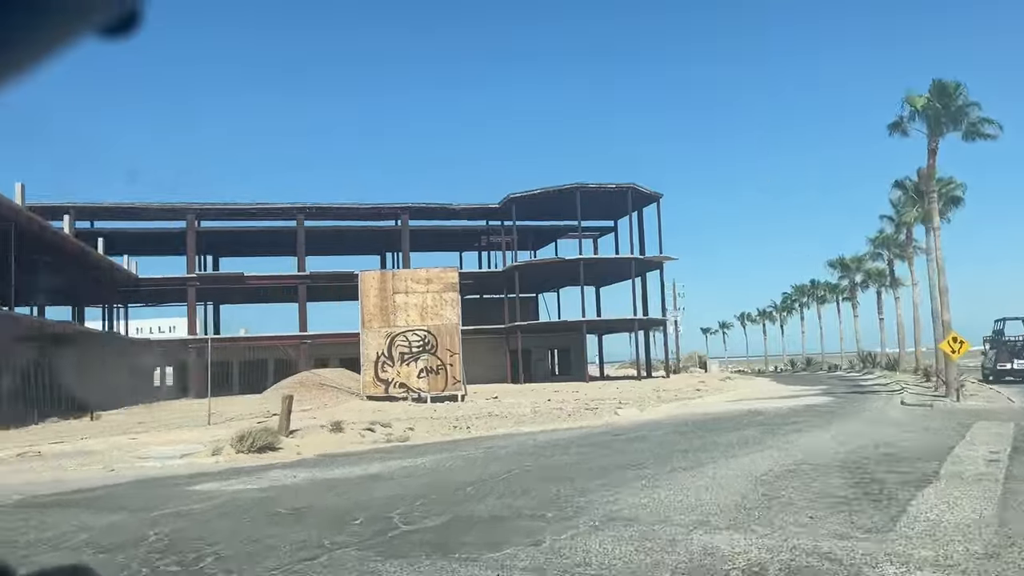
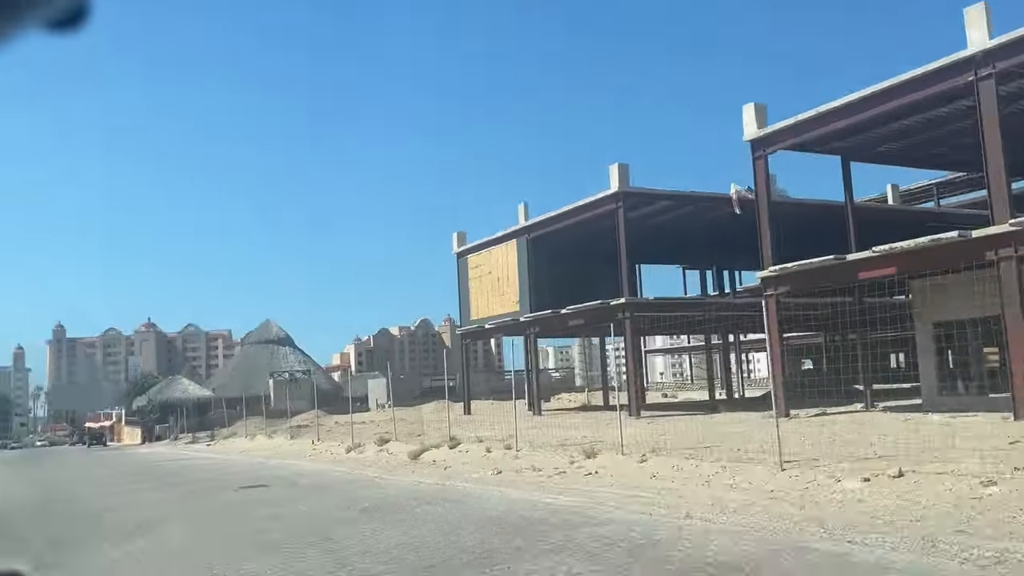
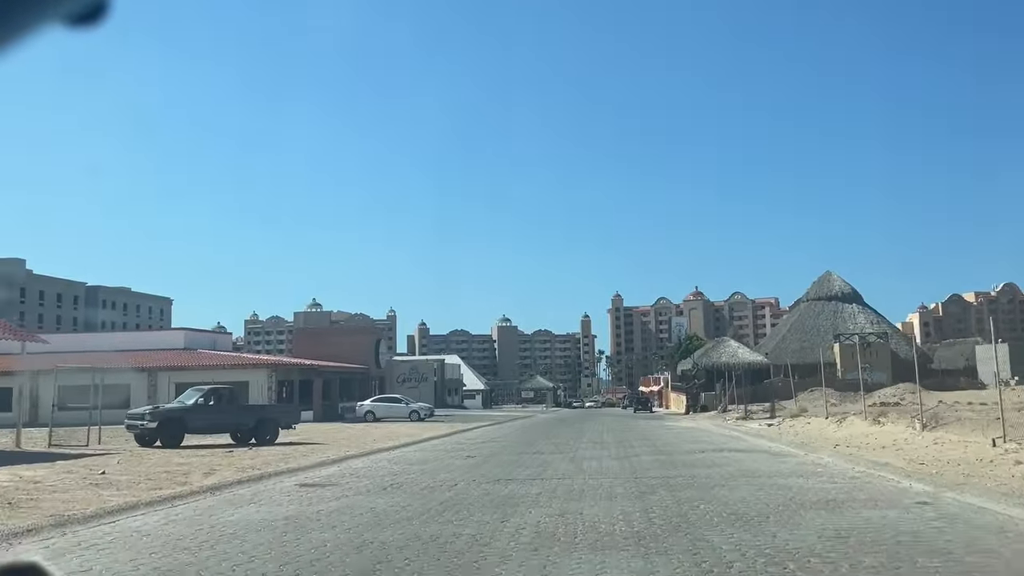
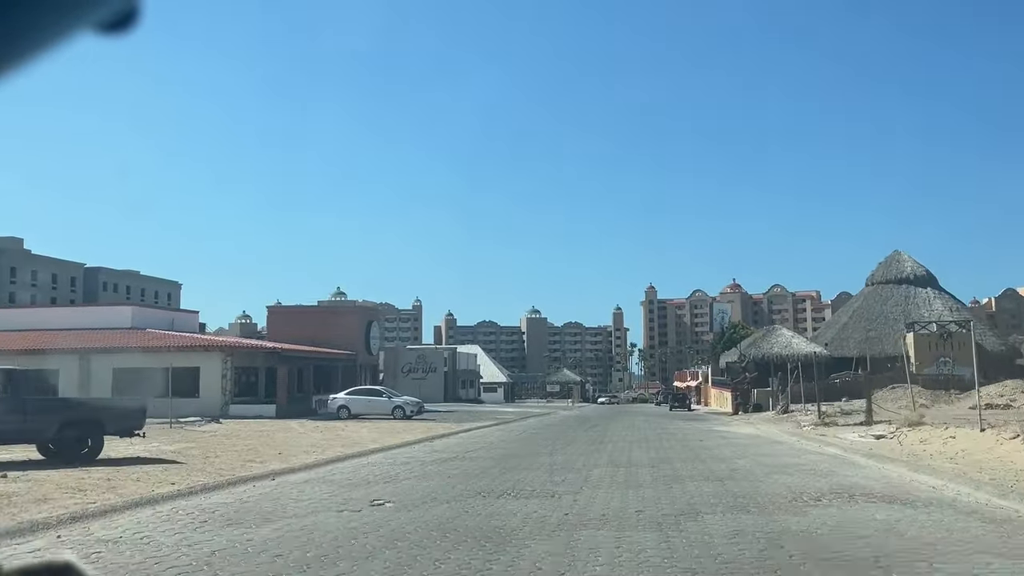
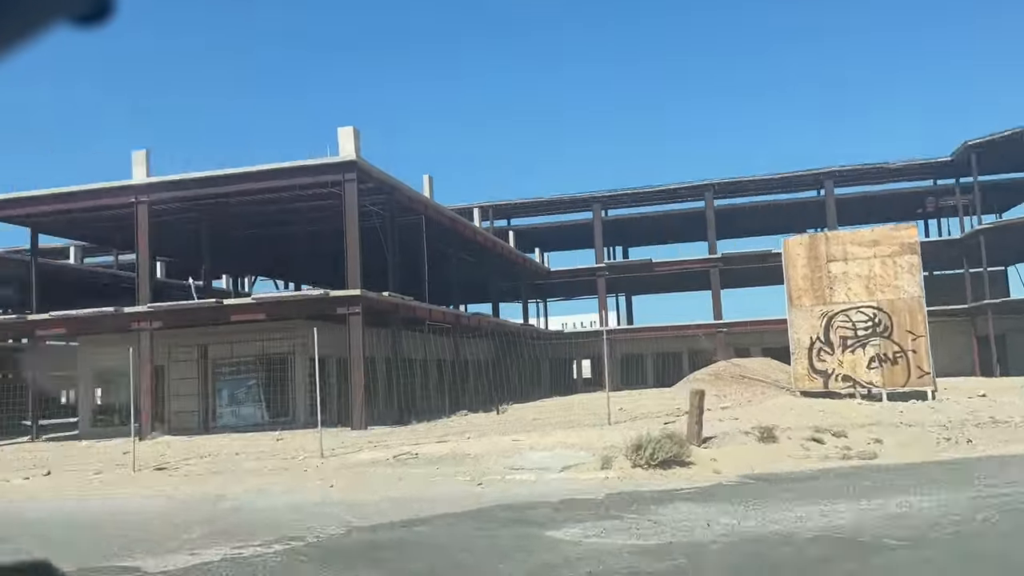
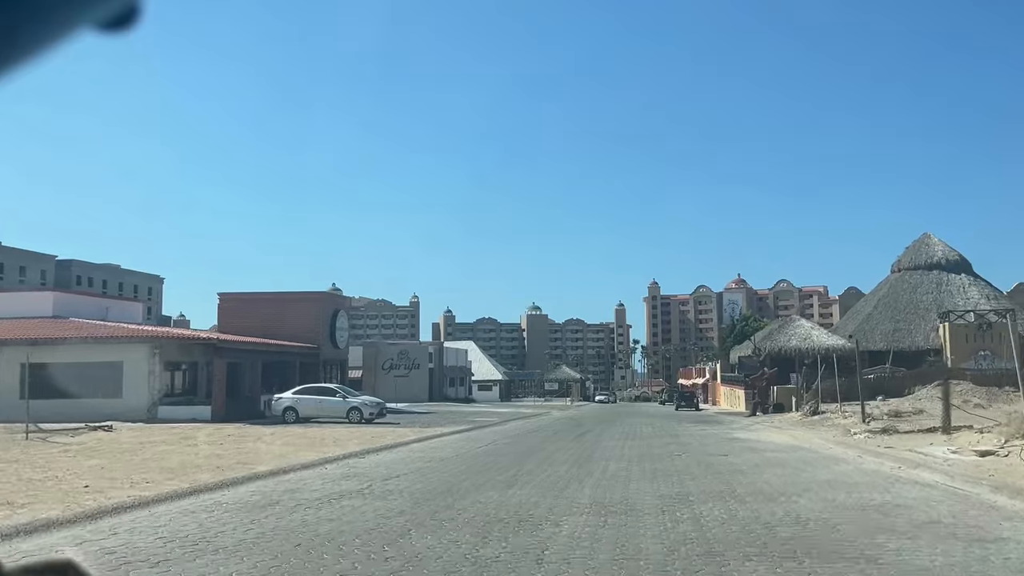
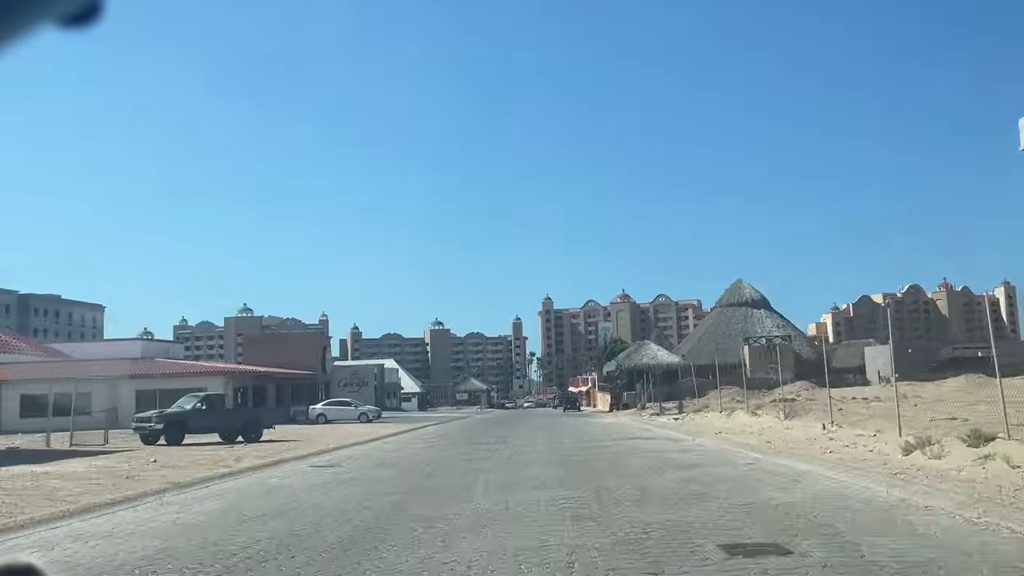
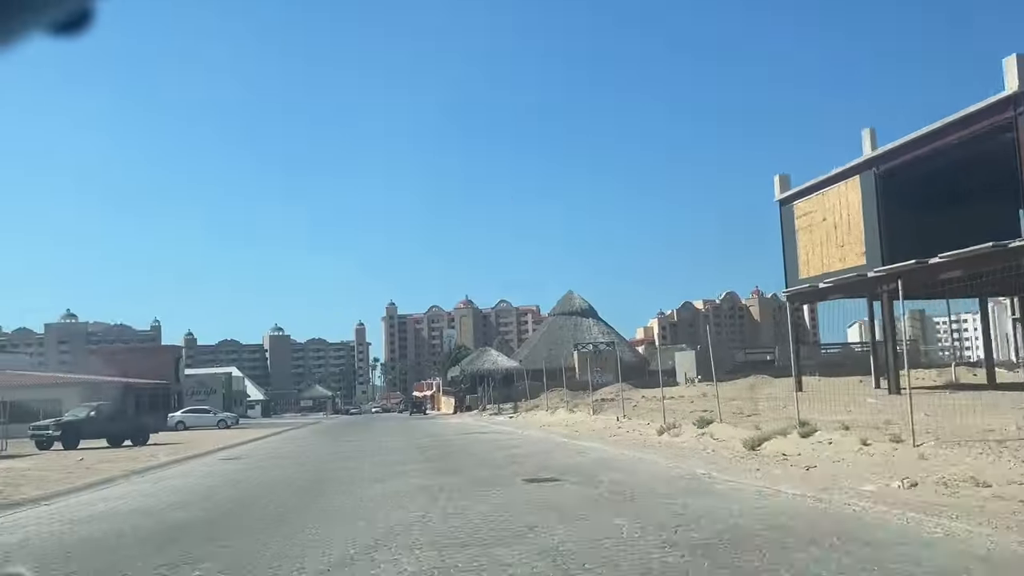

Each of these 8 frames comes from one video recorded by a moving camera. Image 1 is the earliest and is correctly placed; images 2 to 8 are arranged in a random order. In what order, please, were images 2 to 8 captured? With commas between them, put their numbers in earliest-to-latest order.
5, 2, 8, 7, 3, 4, 6
